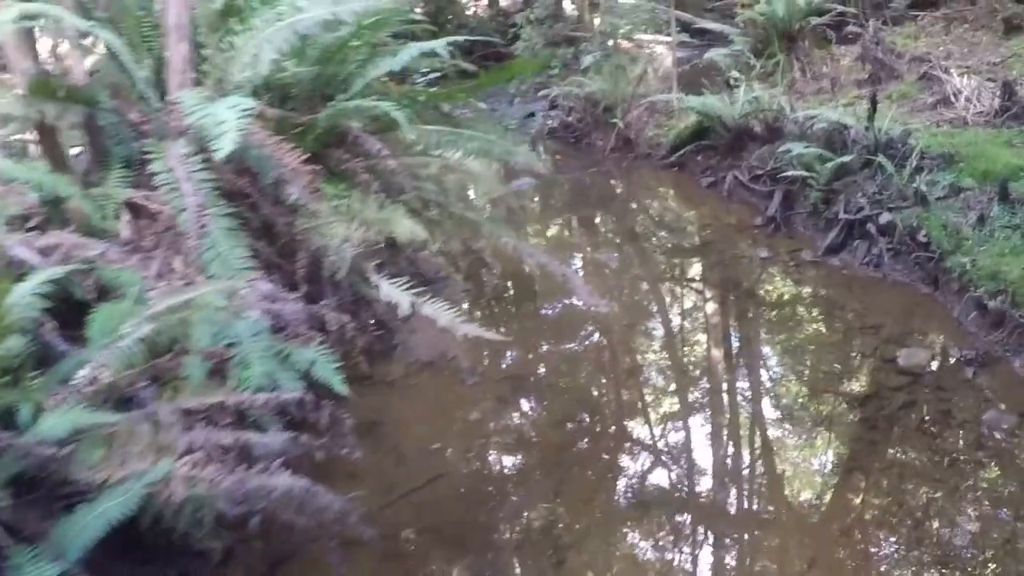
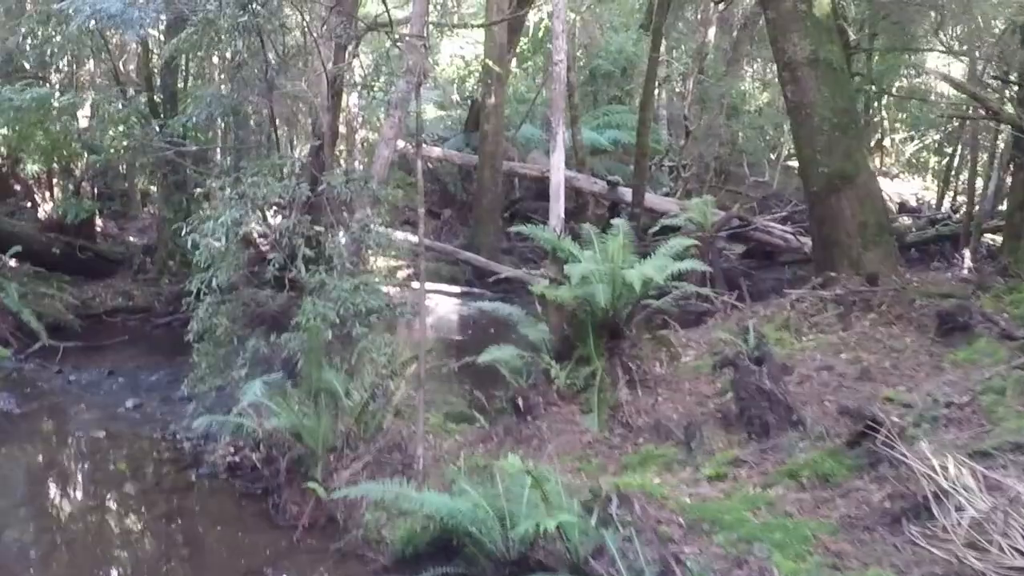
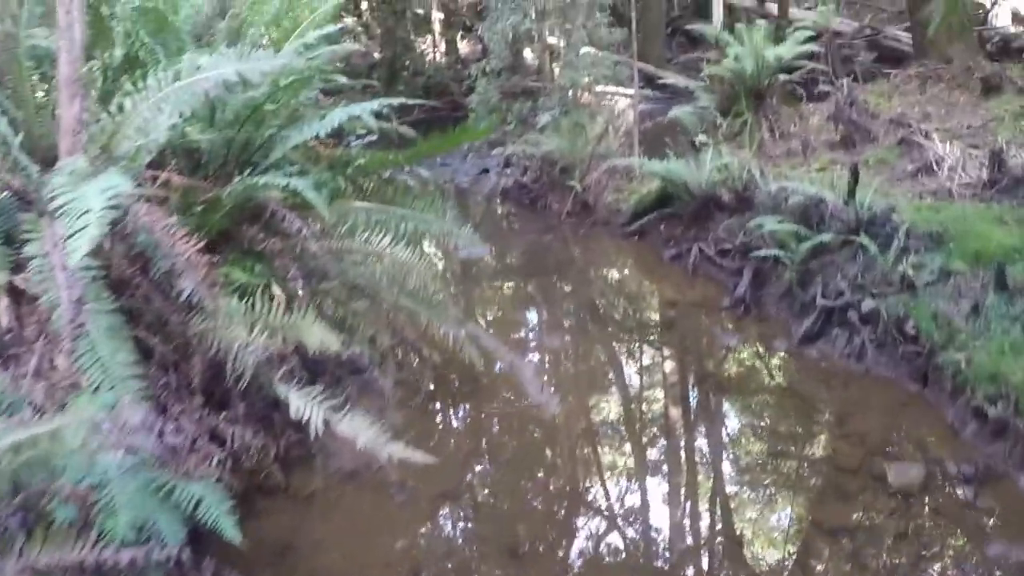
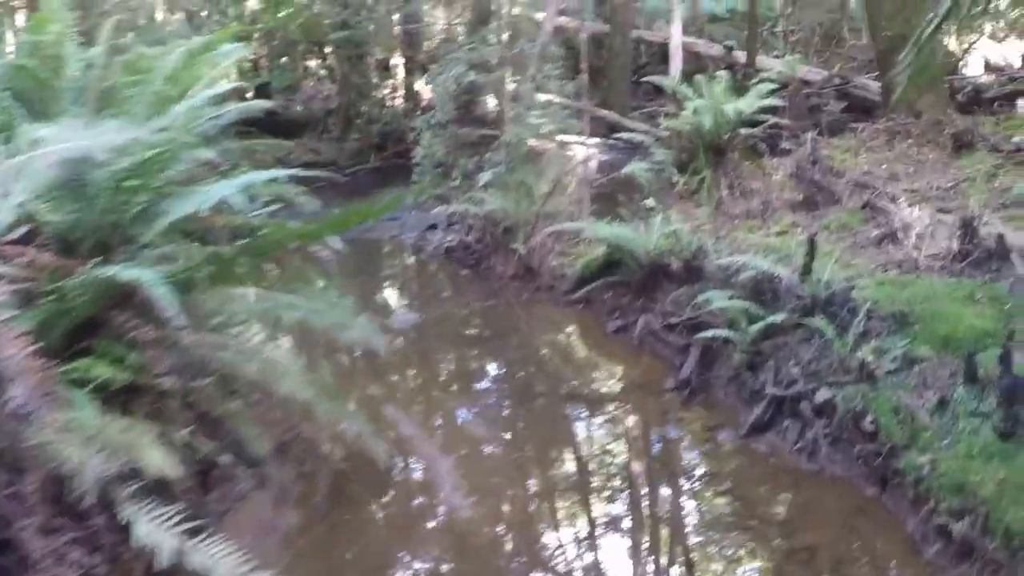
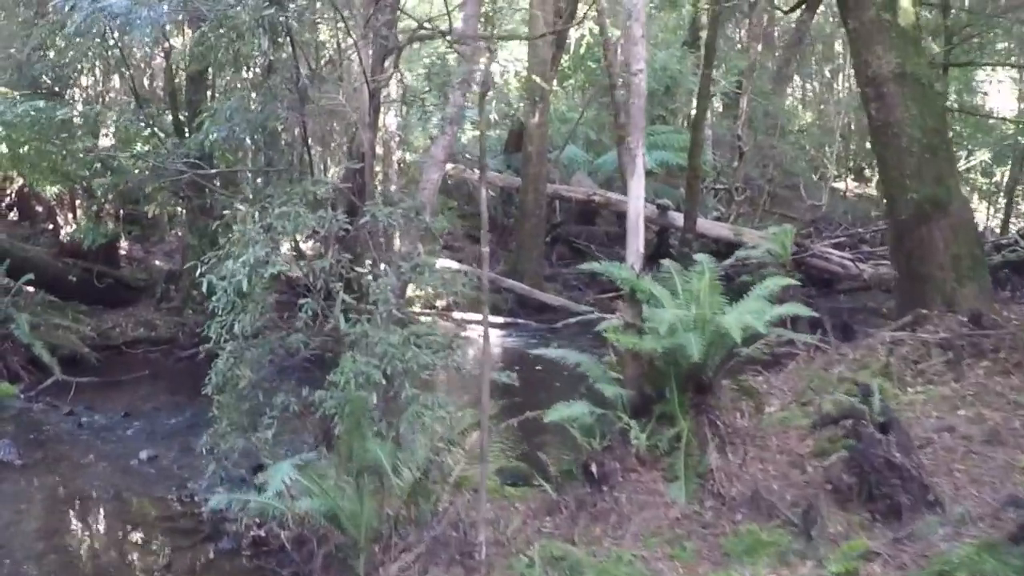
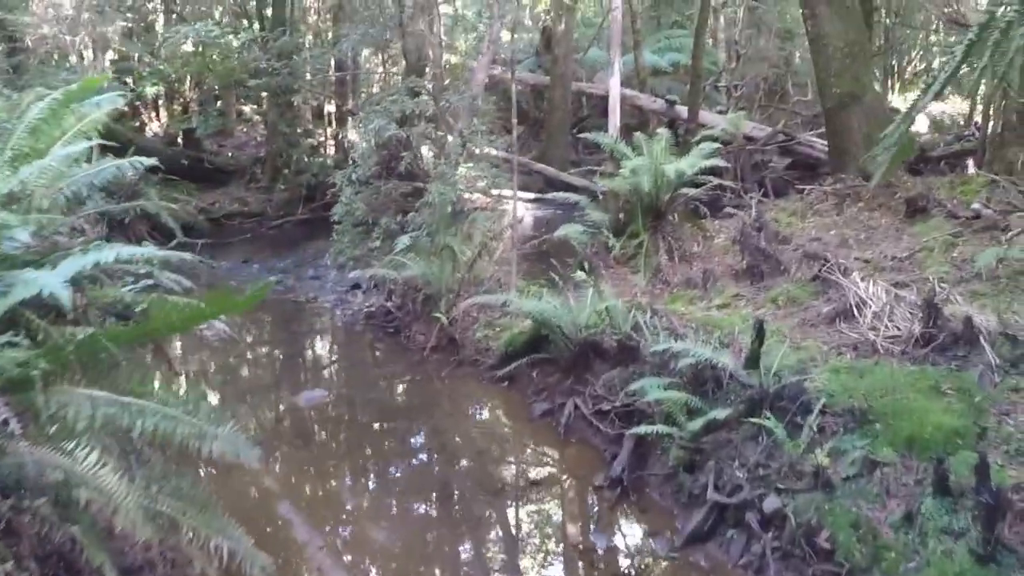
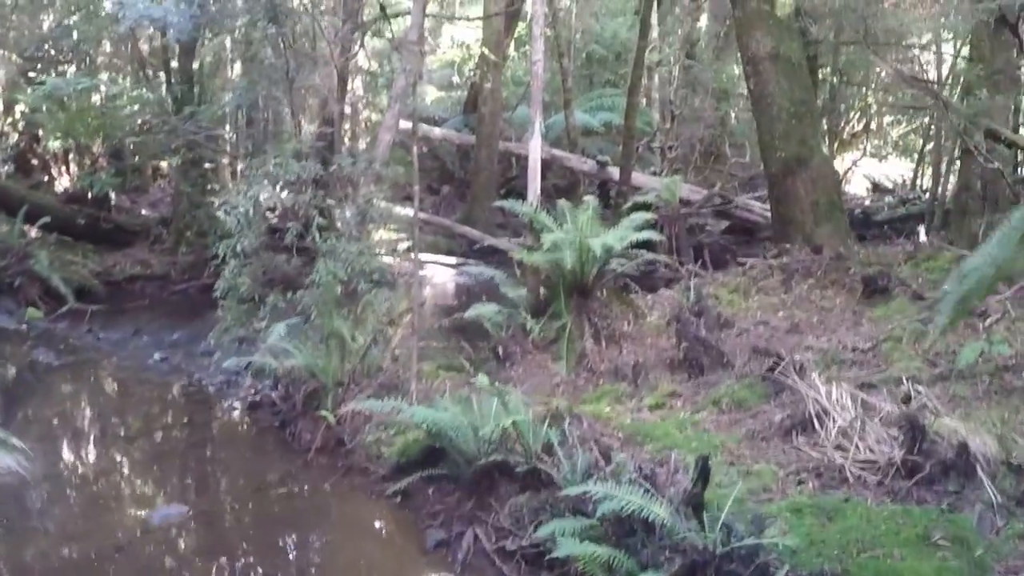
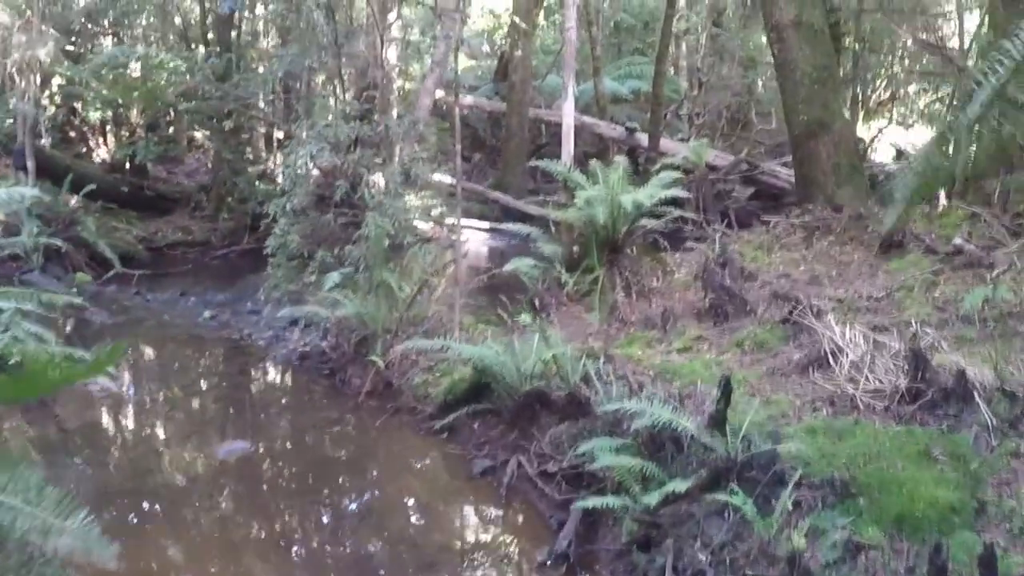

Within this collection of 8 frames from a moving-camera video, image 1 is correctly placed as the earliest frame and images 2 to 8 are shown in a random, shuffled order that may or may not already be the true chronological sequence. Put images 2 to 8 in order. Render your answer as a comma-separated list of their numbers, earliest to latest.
3, 4, 6, 8, 7, 2, 5
